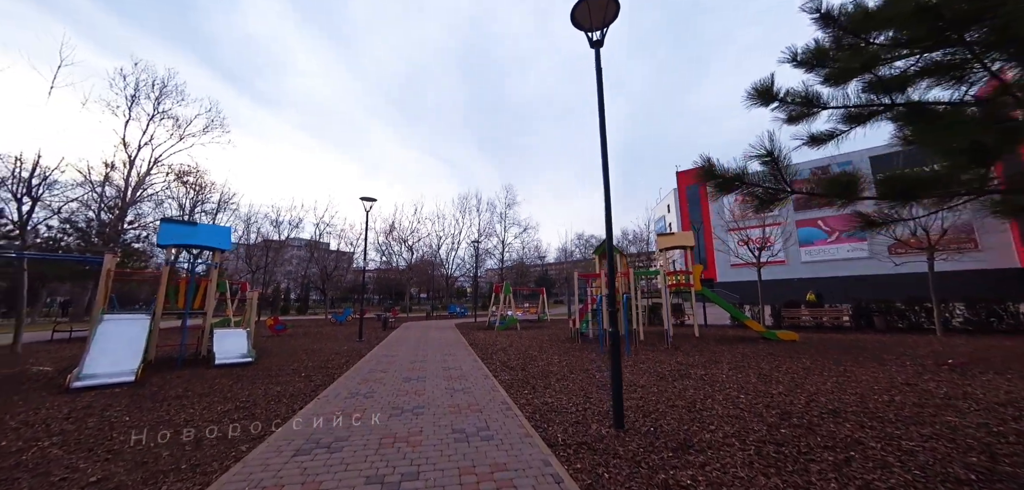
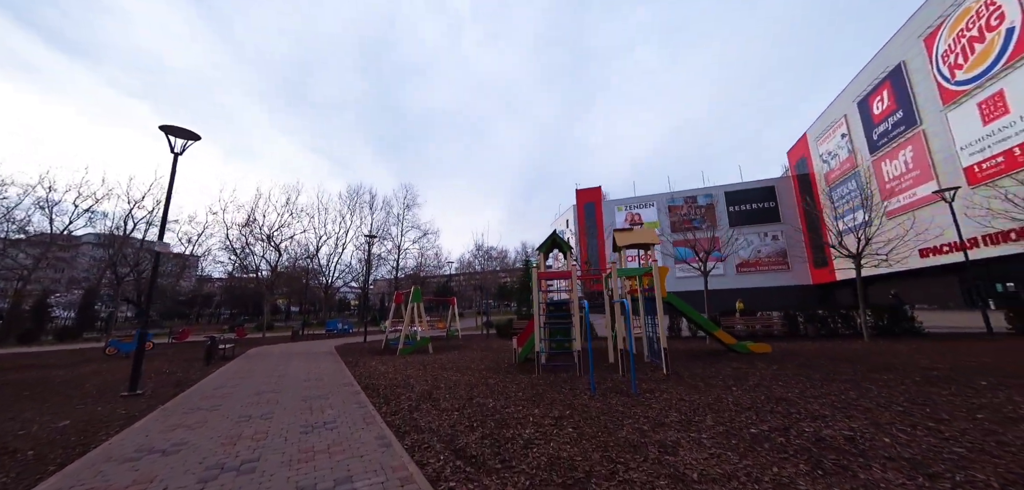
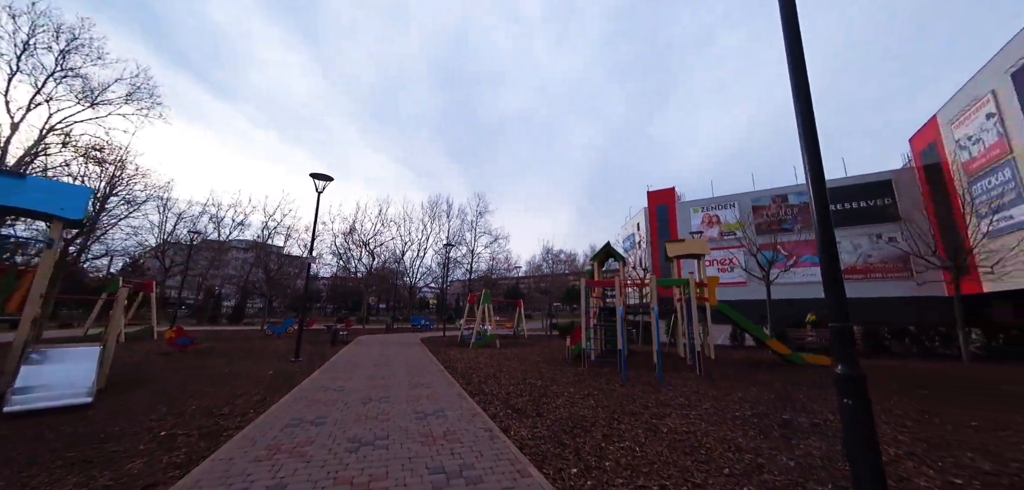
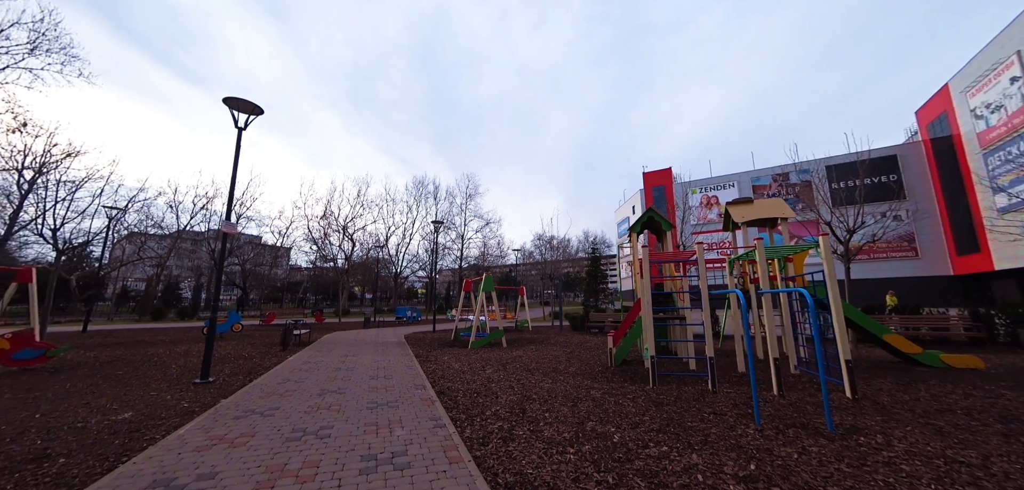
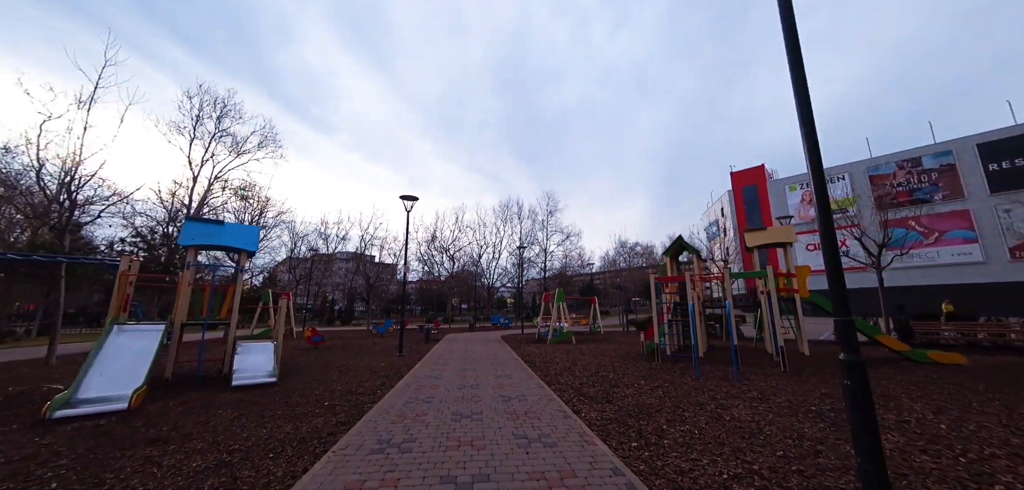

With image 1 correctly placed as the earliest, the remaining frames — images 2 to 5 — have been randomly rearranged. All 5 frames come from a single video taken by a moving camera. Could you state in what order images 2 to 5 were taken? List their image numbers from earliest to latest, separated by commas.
5, 3, 2, 4
